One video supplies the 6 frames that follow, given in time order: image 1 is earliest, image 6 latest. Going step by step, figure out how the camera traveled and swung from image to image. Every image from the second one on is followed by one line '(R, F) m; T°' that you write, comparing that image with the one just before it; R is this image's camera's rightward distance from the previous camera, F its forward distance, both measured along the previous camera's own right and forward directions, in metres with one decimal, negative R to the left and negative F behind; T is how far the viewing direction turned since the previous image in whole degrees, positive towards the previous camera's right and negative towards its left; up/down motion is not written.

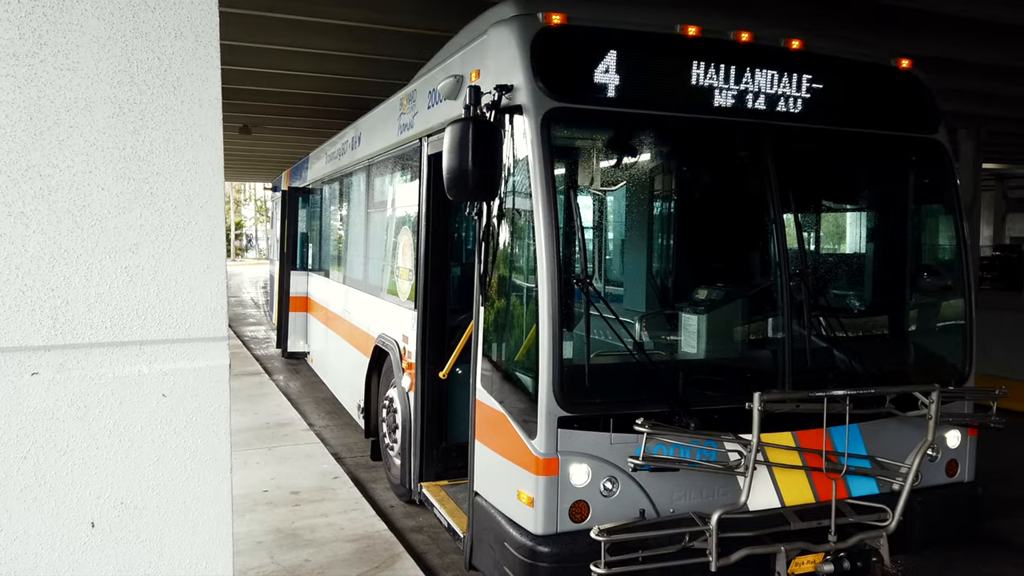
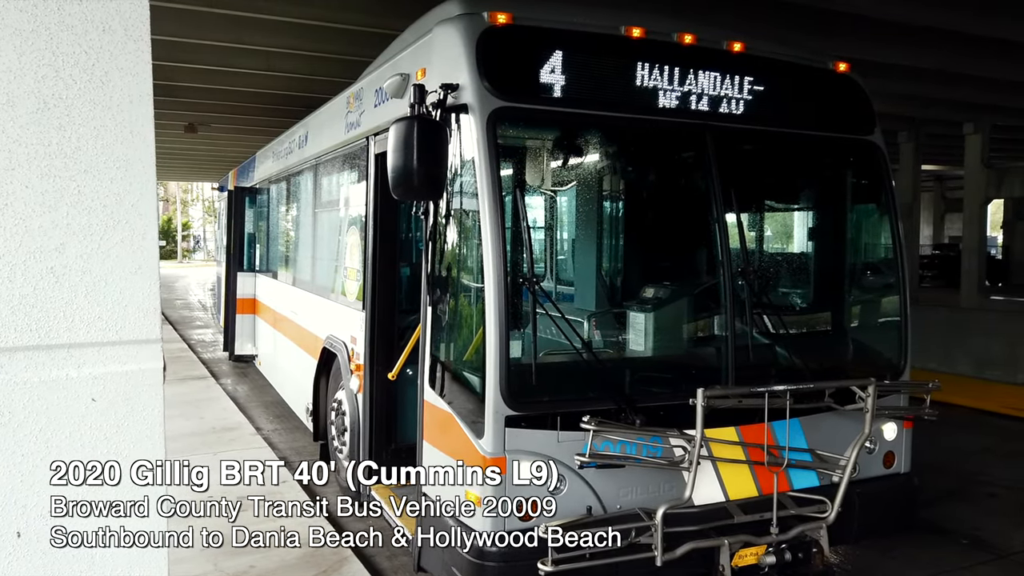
(0.0, 0.0) m; +3°
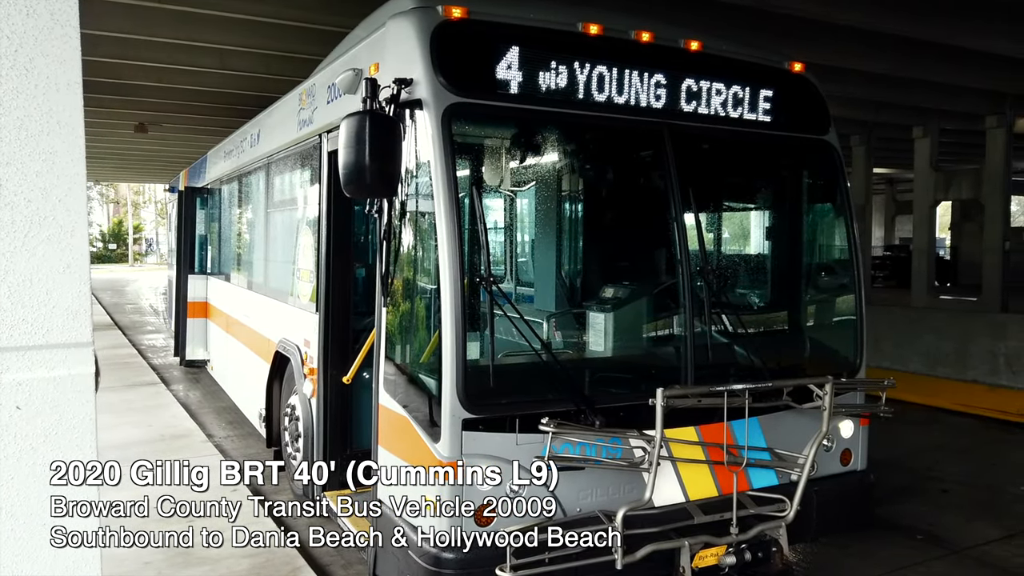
(0.0, +0.1) m; +3°
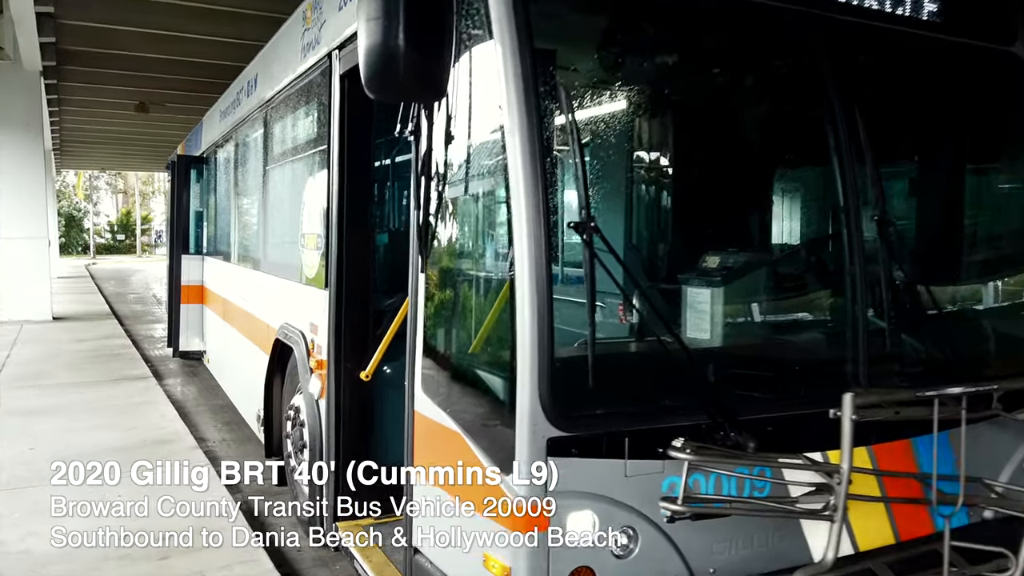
(-0.3, +1.2) m; -1°
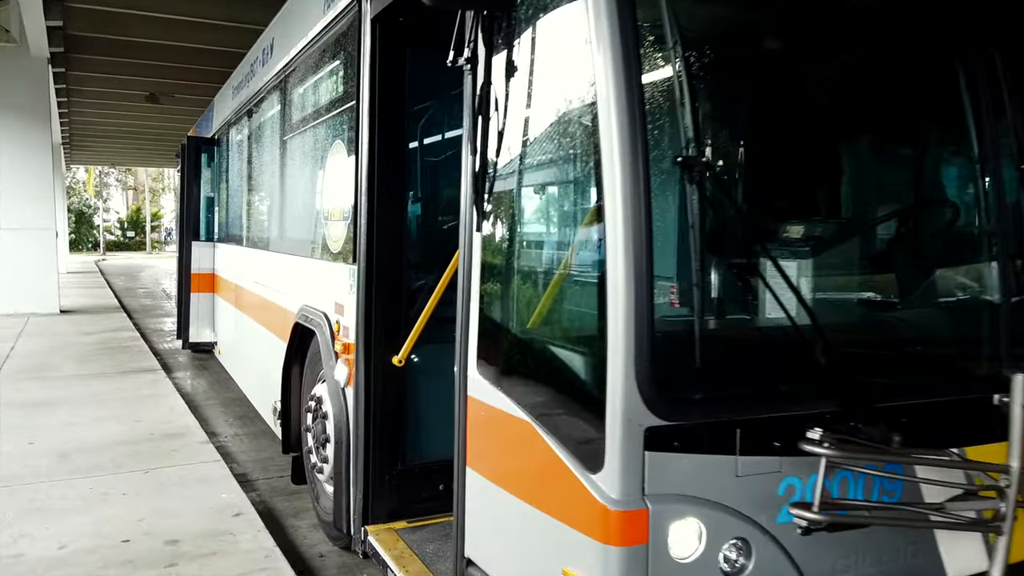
(-0.2, +0.4) m; -1°
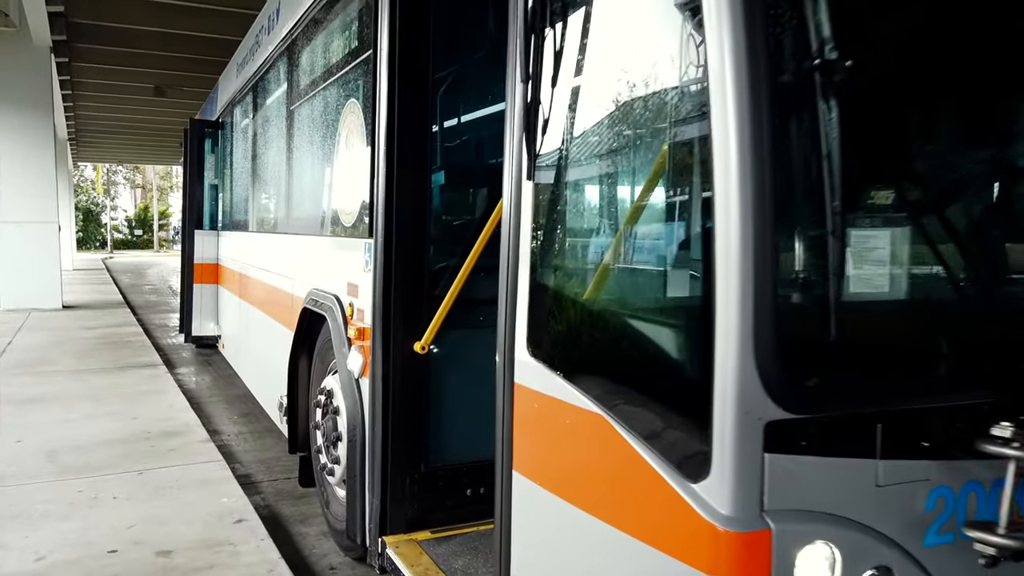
(-0.1, +0.4) m; -1°
